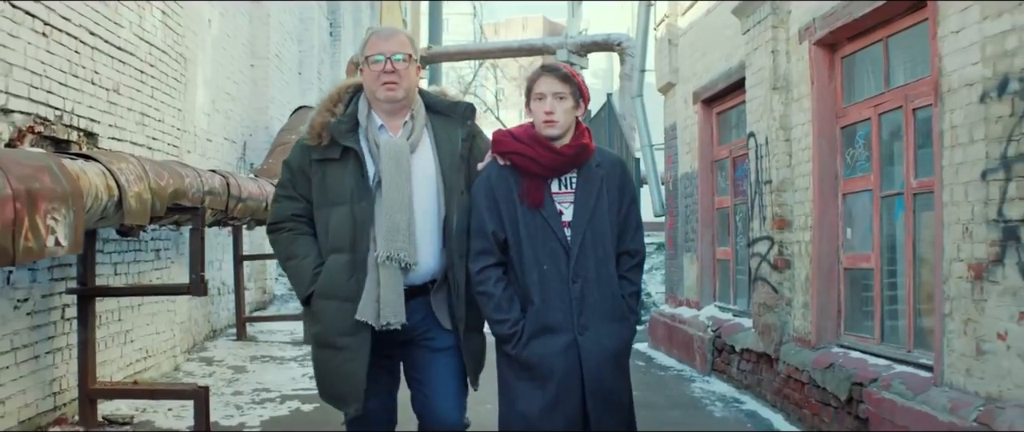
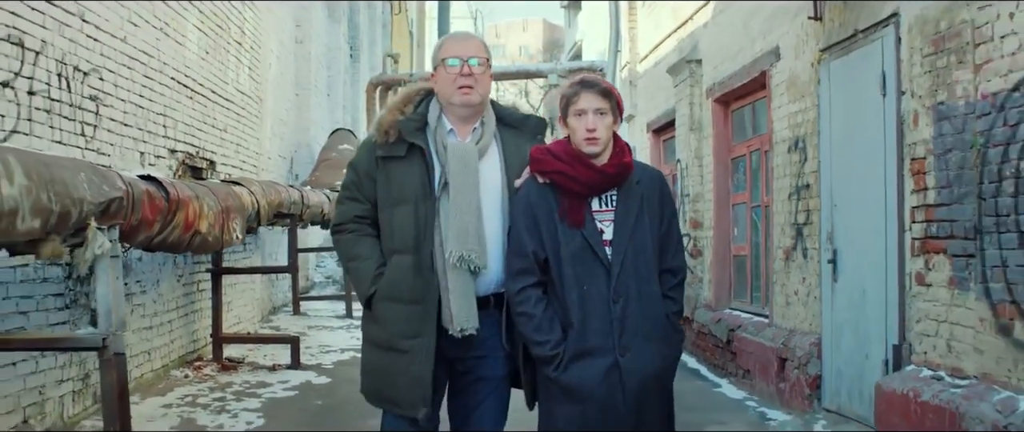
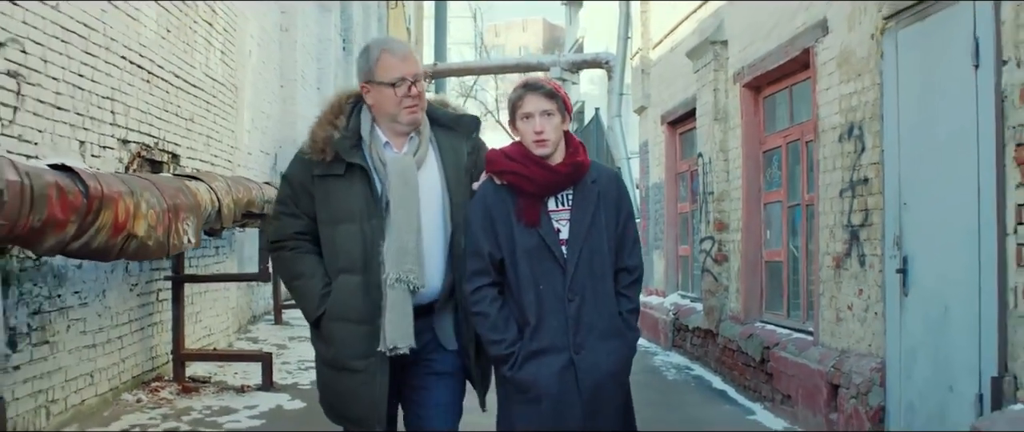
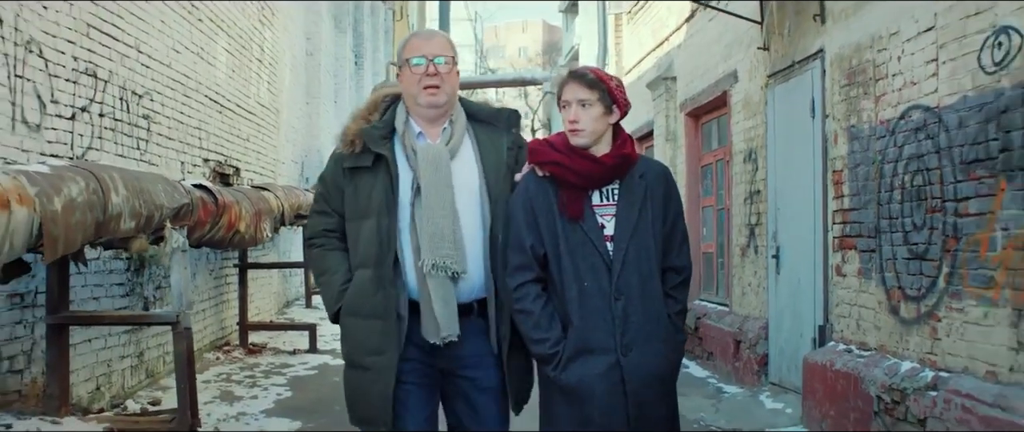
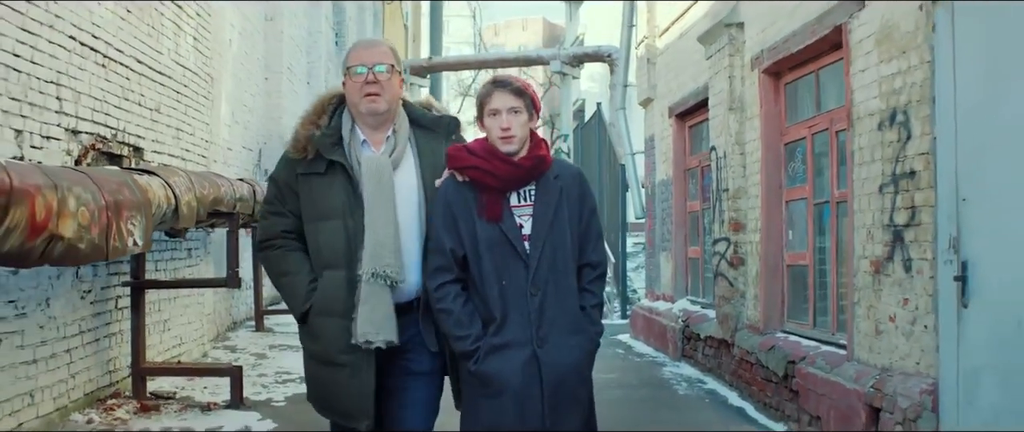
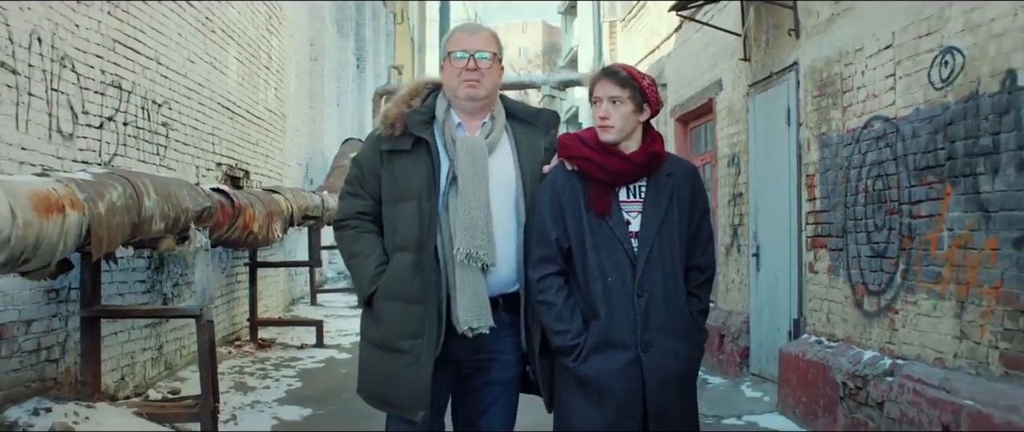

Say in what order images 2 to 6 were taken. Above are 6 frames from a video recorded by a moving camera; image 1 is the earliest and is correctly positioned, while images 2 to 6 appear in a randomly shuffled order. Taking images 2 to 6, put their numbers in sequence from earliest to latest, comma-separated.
5, 3, 2, 4, 6
